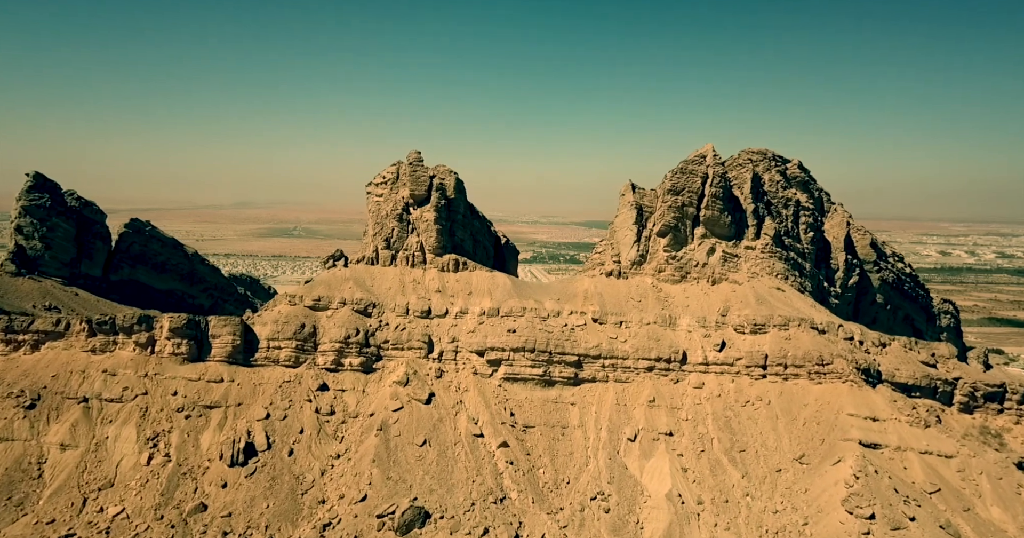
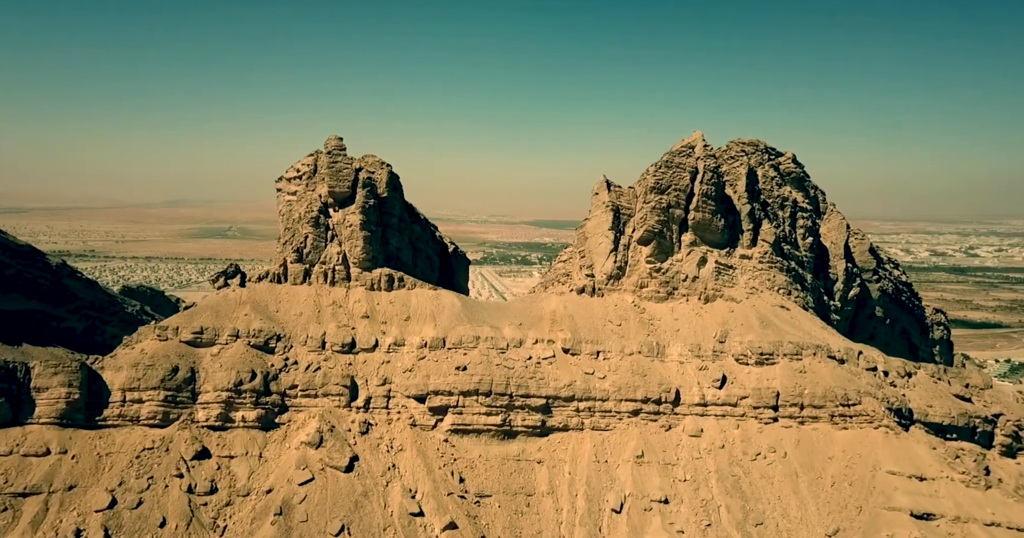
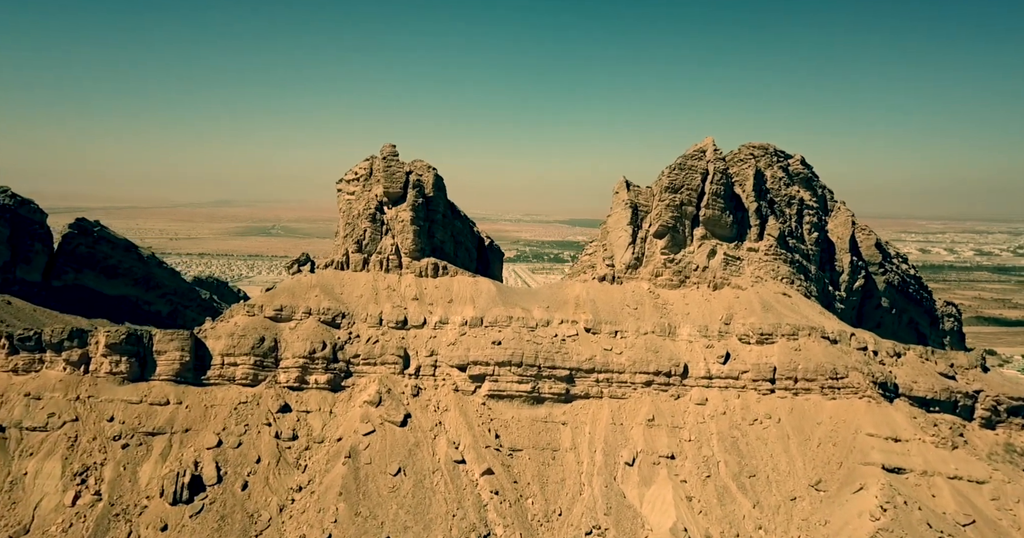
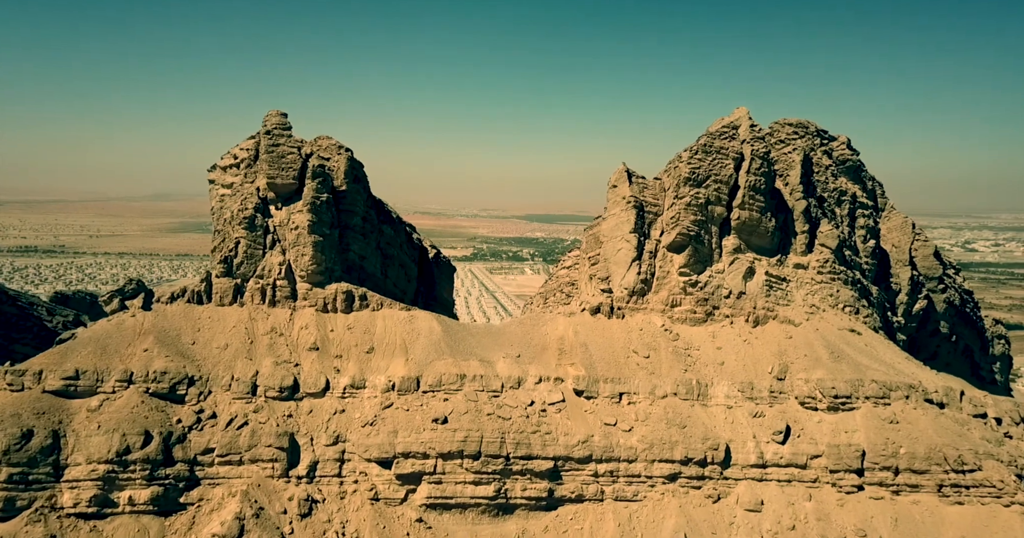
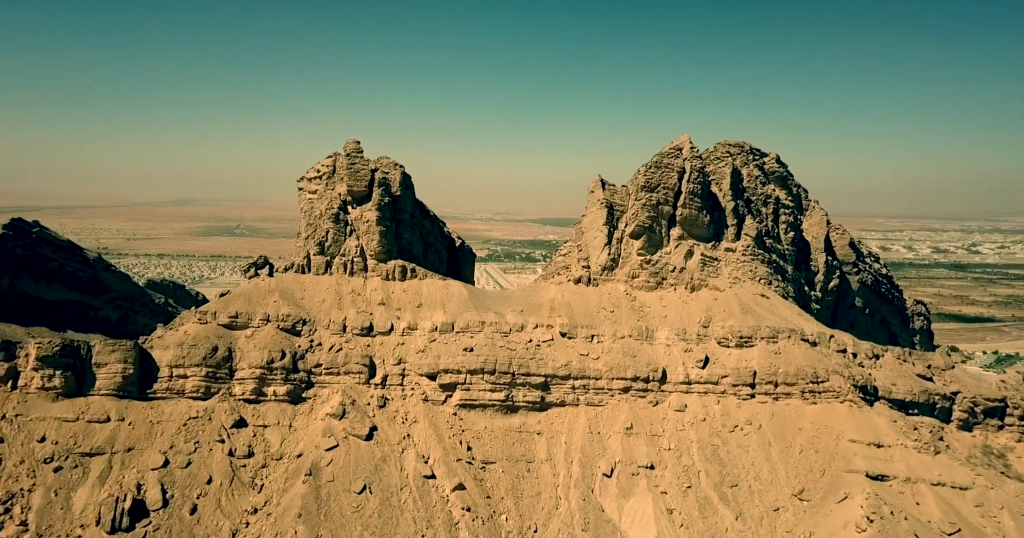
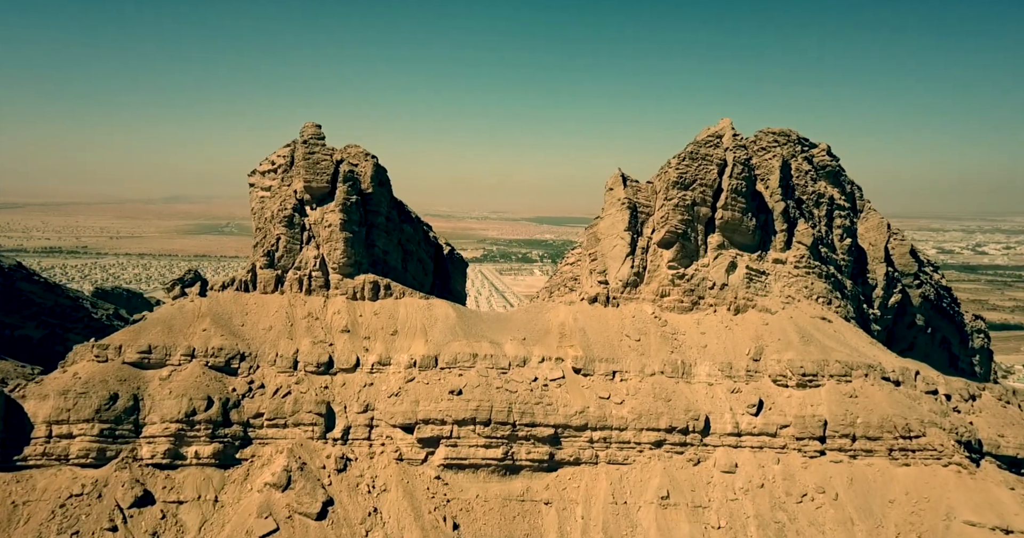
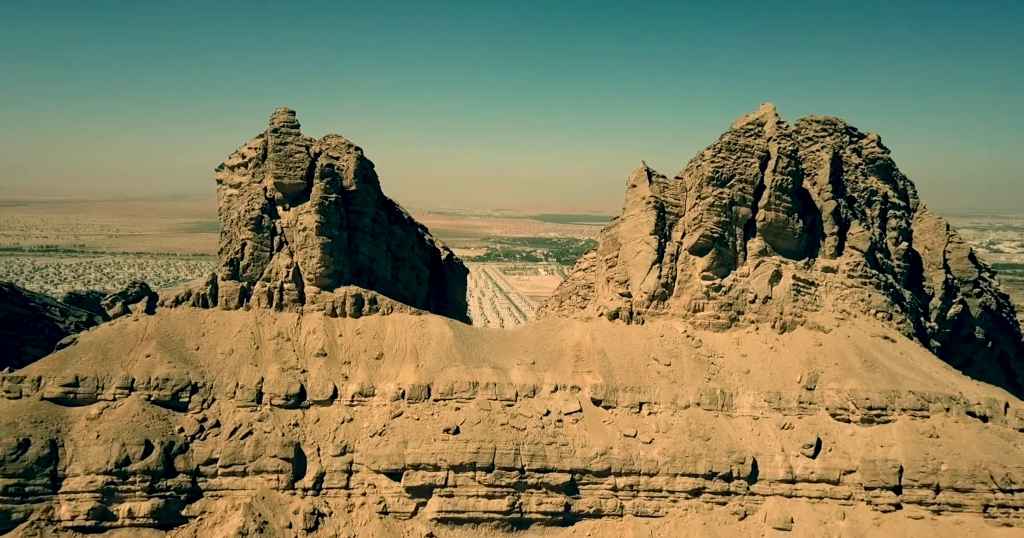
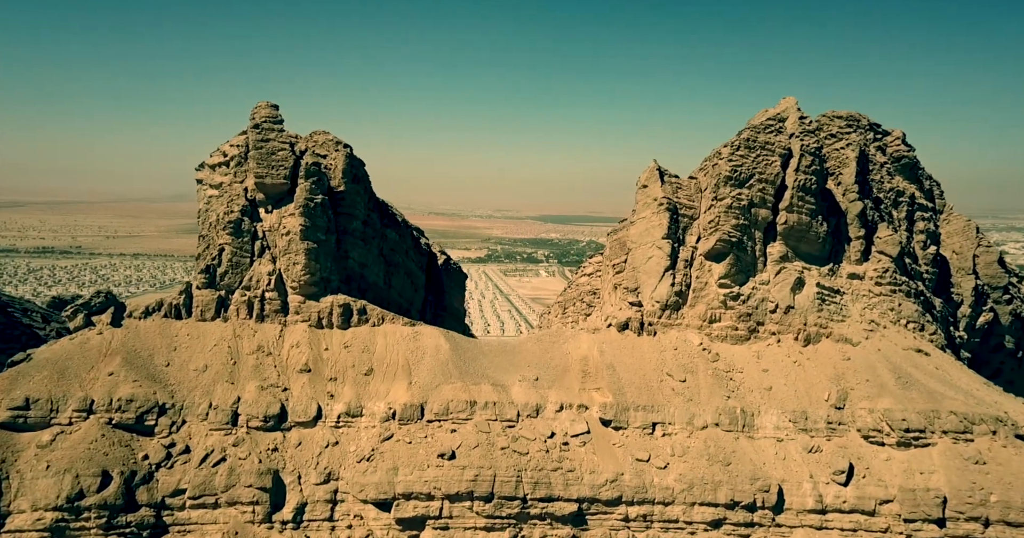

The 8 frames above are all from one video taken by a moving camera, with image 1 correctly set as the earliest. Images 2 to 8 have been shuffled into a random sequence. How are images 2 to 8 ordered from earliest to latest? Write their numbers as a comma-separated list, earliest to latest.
3, 5, 2, 6, 4, 7, 8
